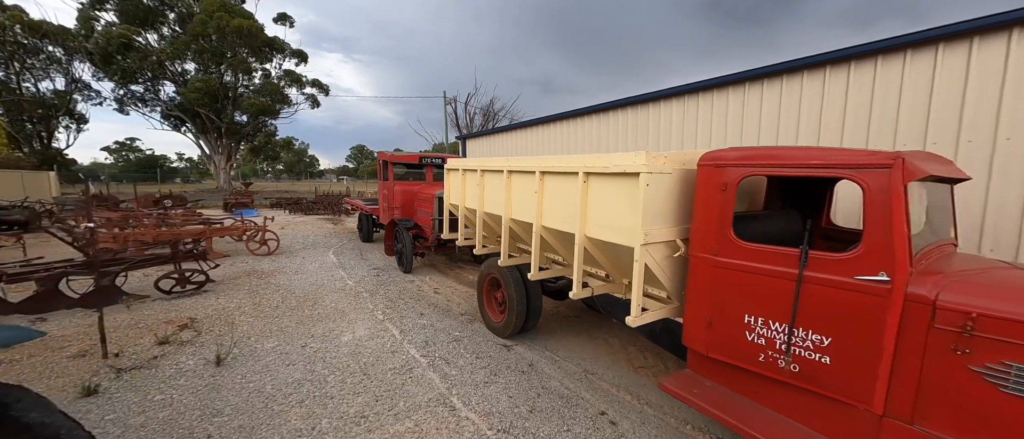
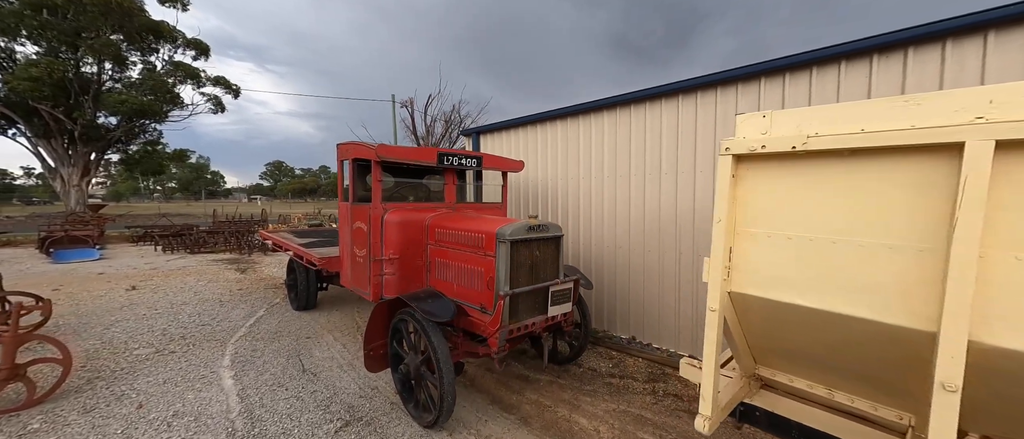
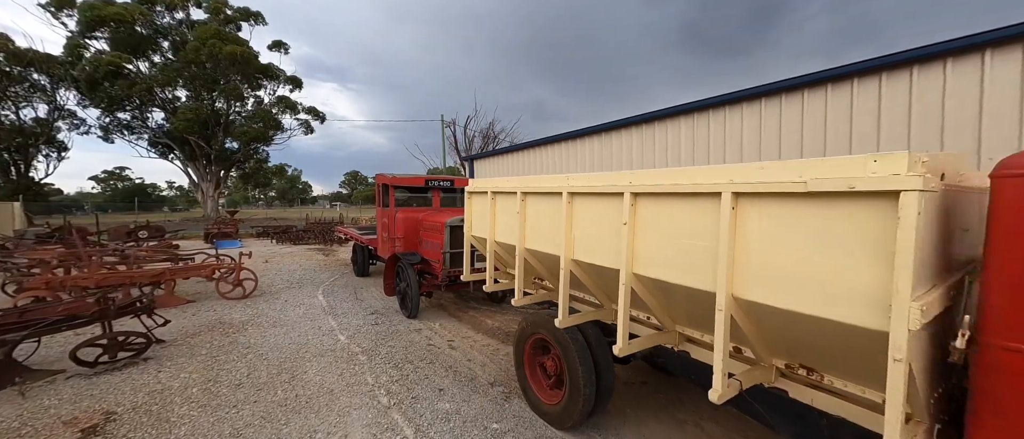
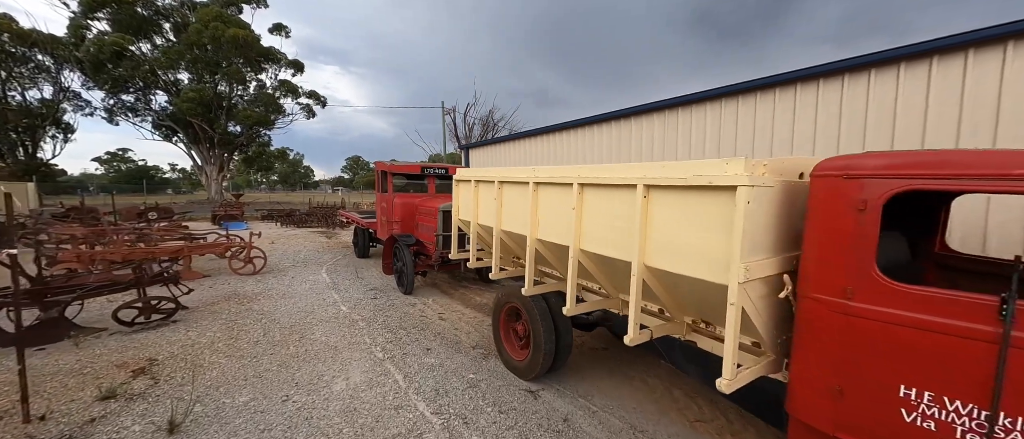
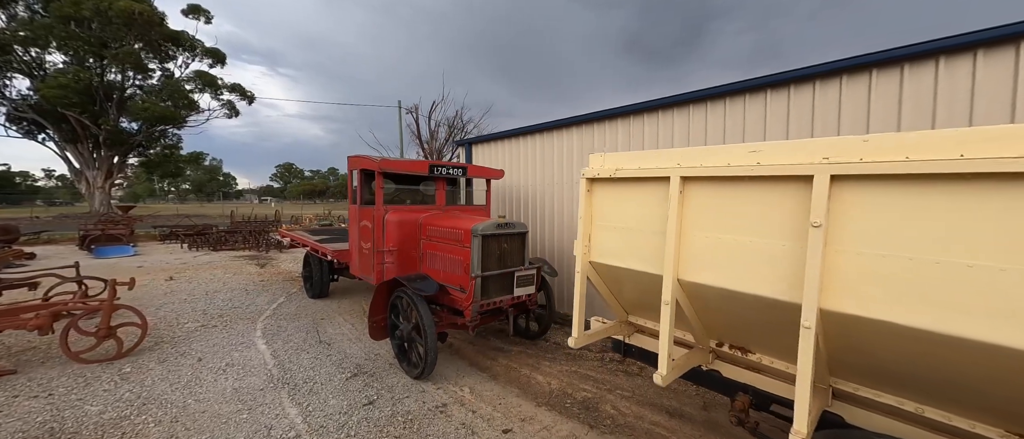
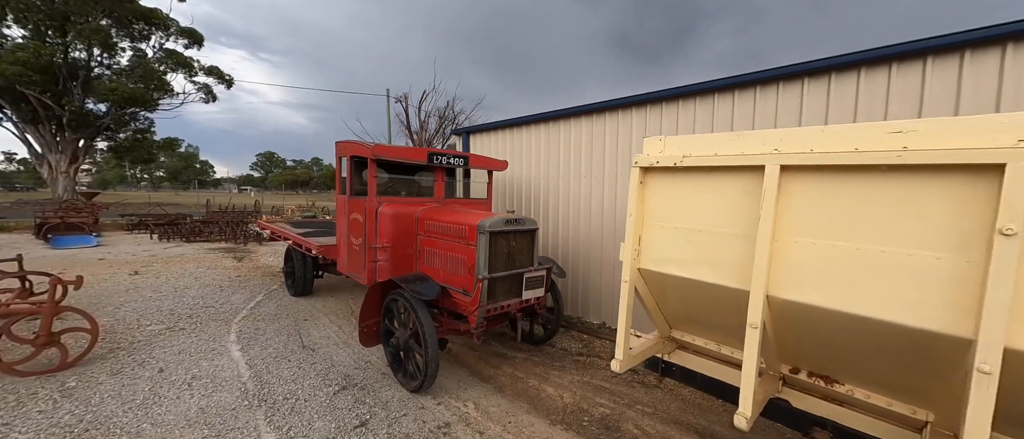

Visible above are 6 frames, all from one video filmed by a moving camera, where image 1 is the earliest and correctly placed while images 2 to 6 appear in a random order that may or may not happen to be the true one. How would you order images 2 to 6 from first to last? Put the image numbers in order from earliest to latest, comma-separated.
4, 3, 5, 6, 2
